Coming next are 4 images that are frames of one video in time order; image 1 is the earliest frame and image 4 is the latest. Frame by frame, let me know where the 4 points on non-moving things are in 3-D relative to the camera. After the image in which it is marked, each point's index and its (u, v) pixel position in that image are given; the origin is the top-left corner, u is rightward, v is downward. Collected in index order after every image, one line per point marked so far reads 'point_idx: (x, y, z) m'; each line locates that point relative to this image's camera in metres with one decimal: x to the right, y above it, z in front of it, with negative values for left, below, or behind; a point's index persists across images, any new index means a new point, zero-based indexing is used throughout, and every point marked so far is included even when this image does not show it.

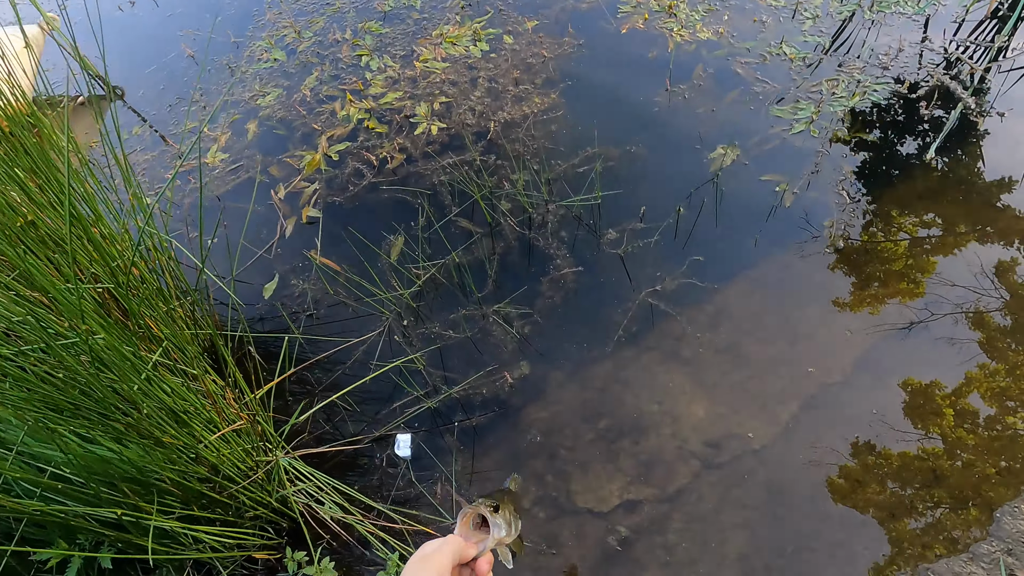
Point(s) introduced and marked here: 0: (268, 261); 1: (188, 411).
0: (-2.3, +0.3, +5.1) m
1: (-1.8, -0.7, +2.9) m
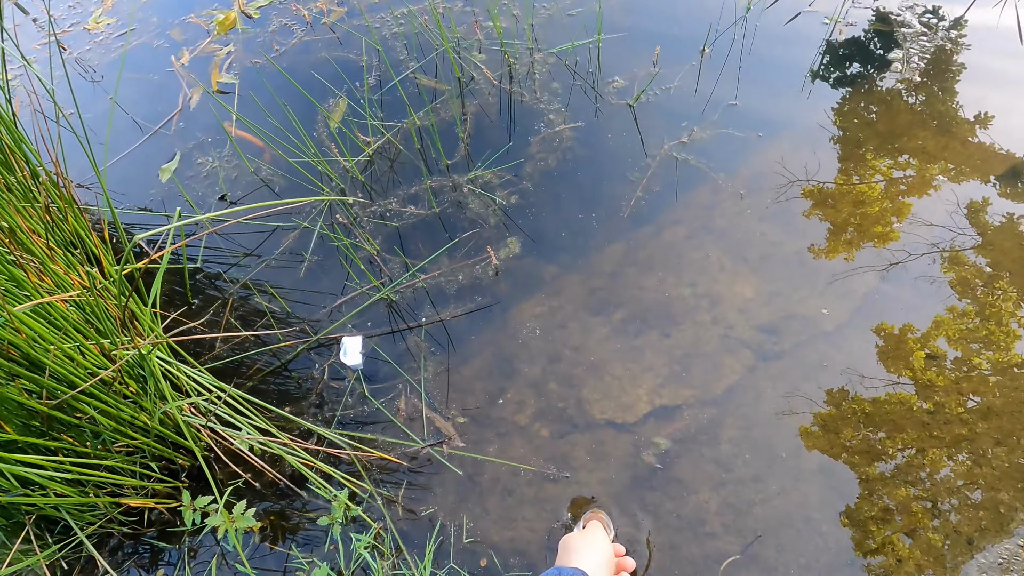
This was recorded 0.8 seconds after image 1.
0: (-2.5, +1.1, +3.9) m
1: (-1.8, +0.1, +1.8) m
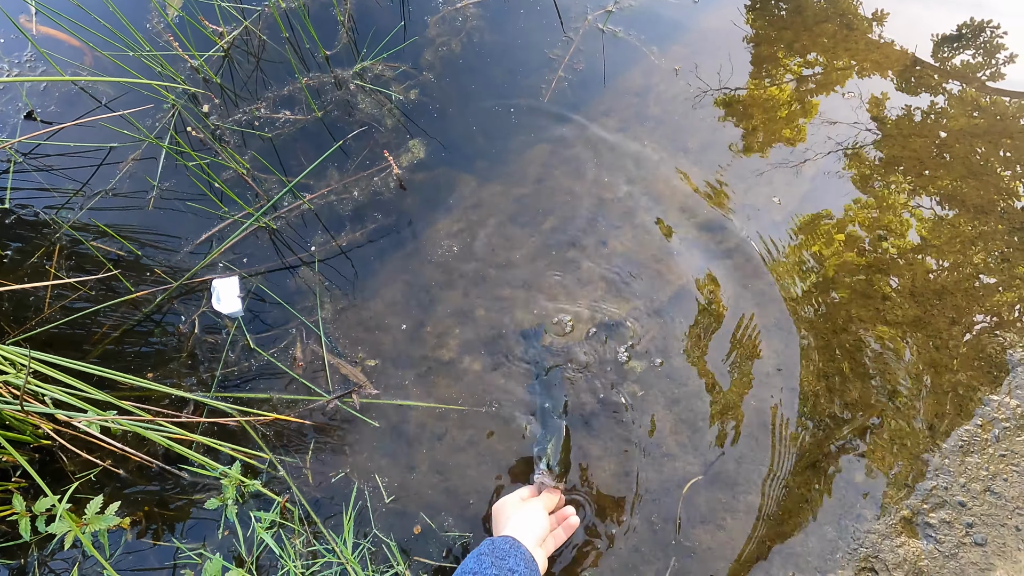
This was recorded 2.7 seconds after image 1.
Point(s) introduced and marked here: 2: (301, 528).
0: (-3.1, +1.3, +2.9) m
1: (-2.0, +0.1, +1.1) m
2: (-0.8, -0.9, +1.9) m
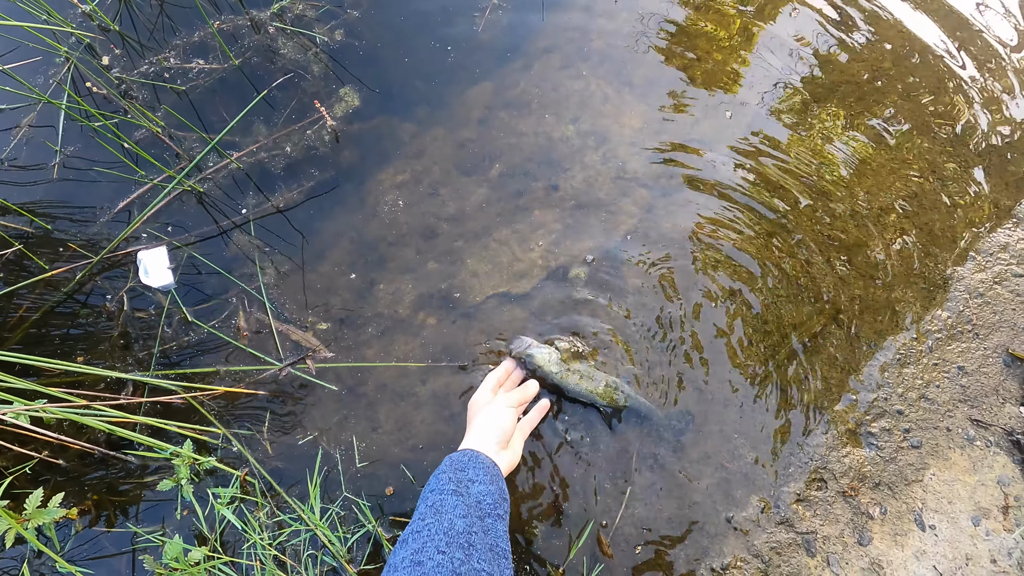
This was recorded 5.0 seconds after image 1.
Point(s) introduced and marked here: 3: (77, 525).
0: (-3.4, +1.4, +2.5) m
1: (-2.1, +0.1, +0.9) m
2: (-0.9, -0.7, +1.9) m
3: (-1.5, -0.8, +1.8) m
